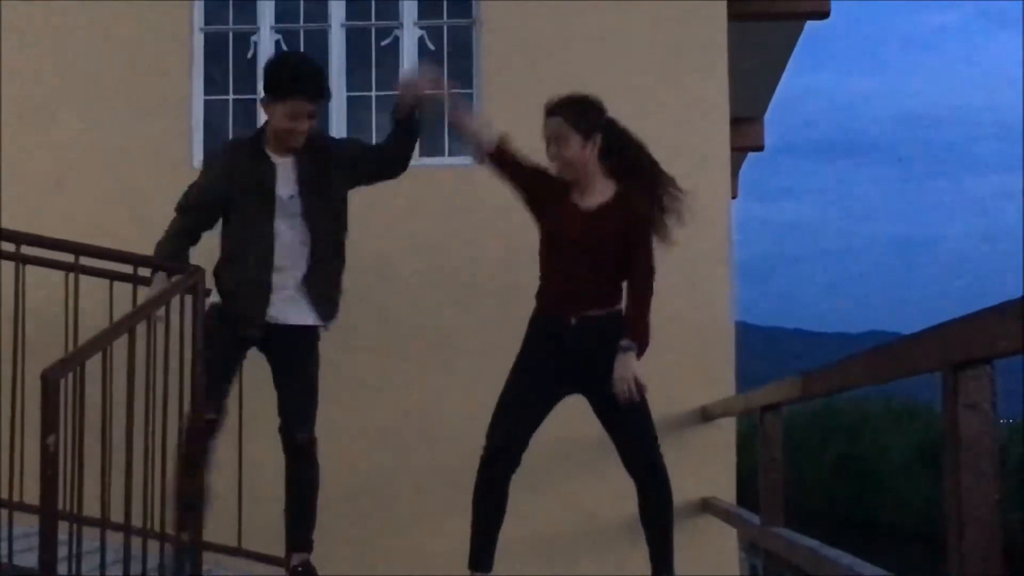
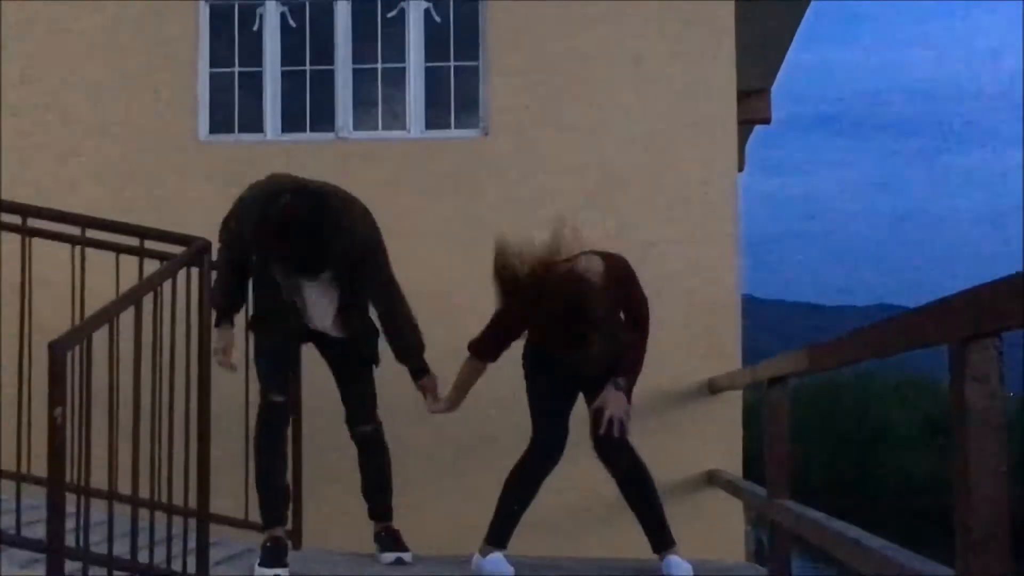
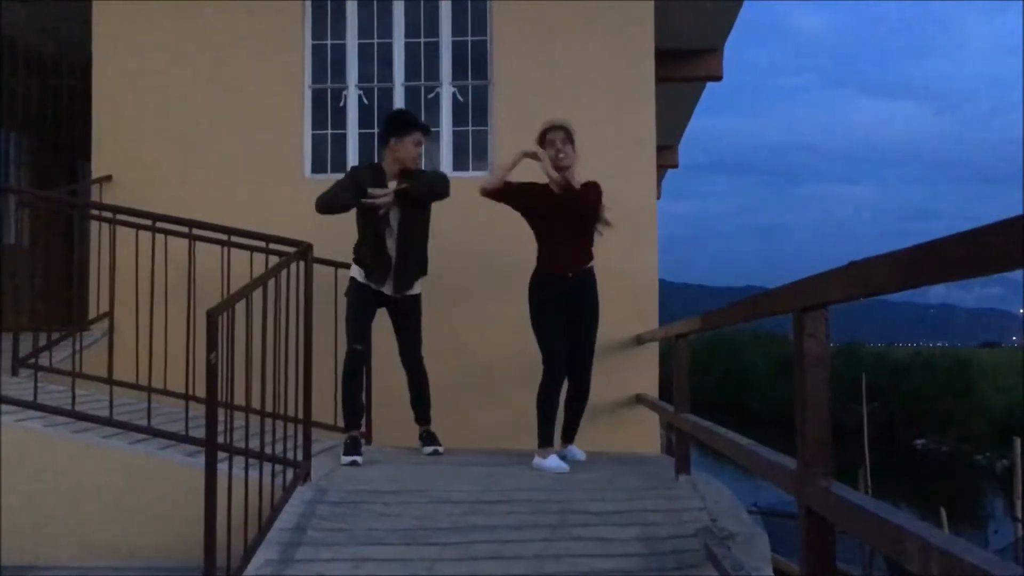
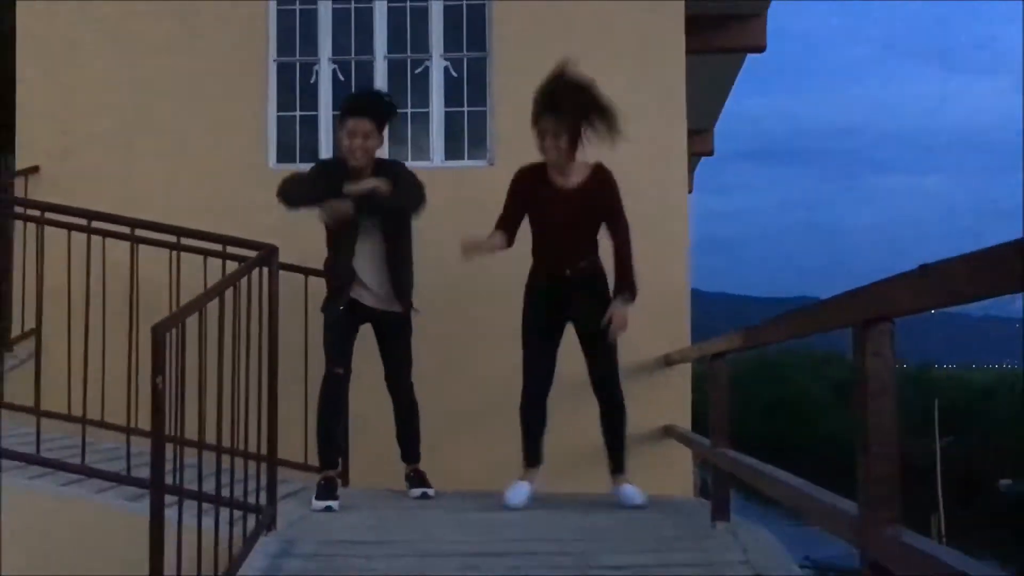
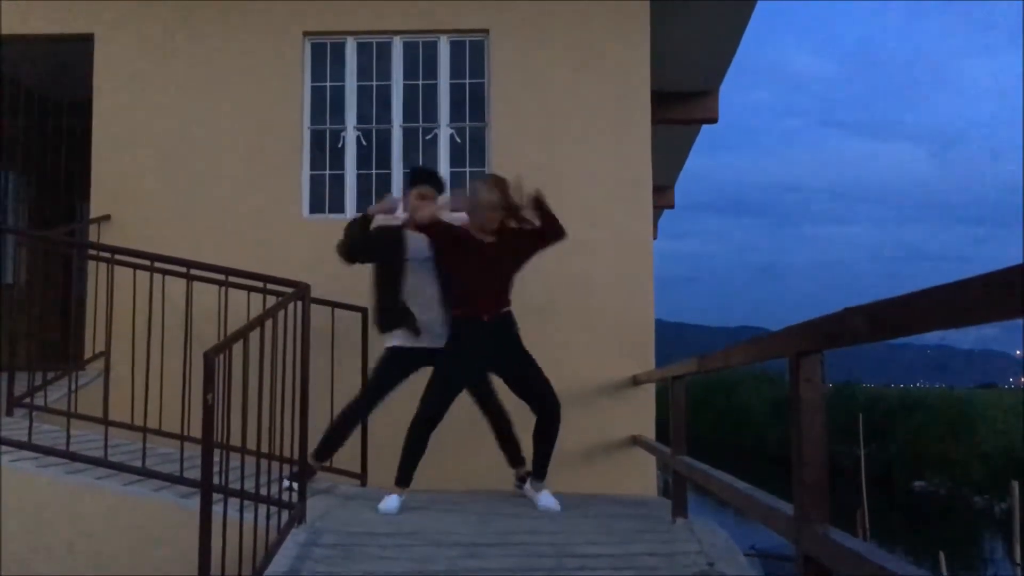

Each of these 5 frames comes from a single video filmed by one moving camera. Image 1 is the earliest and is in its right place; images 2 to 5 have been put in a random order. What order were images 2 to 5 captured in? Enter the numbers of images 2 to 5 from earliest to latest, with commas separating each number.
2, 4, 3, 5
